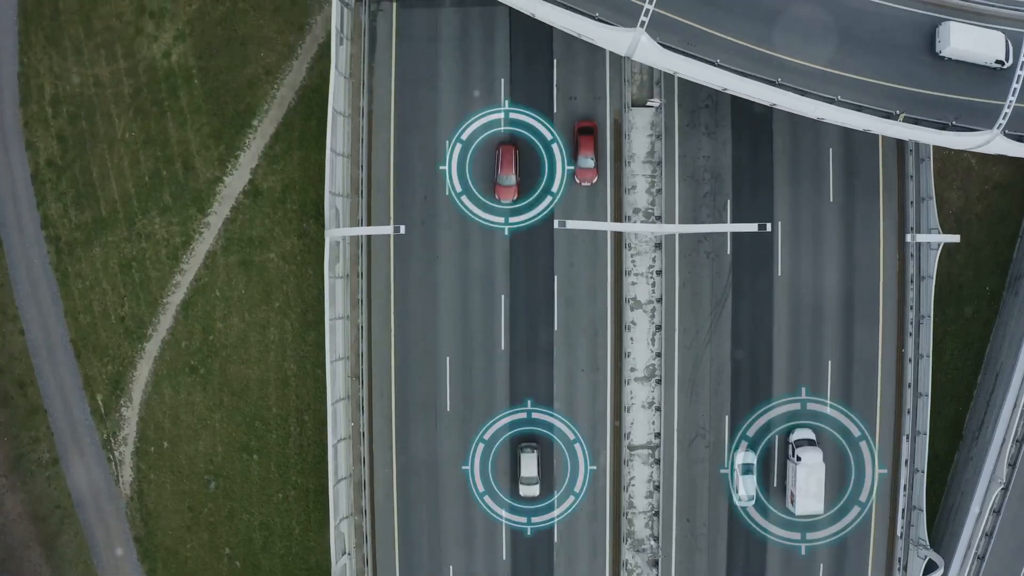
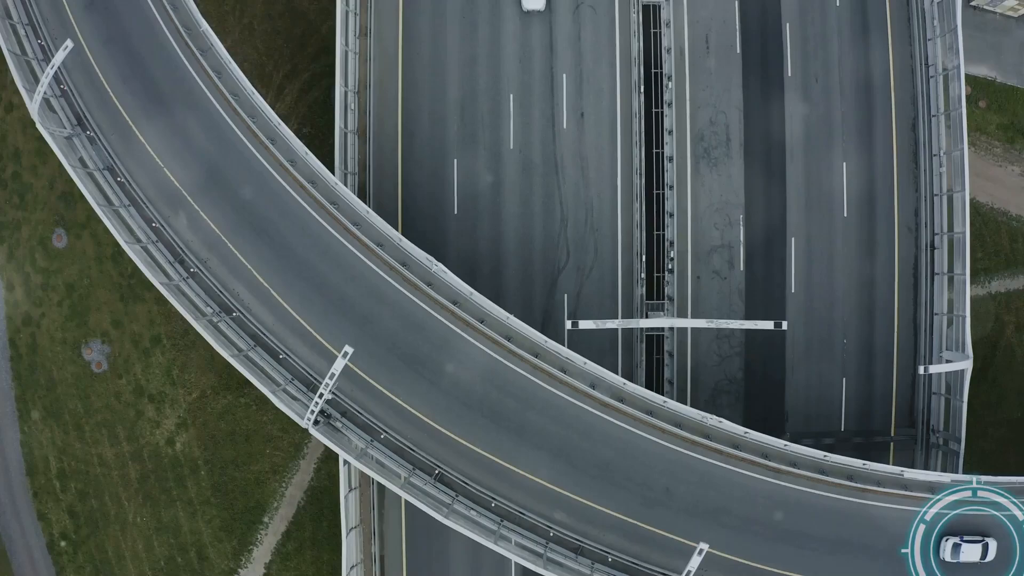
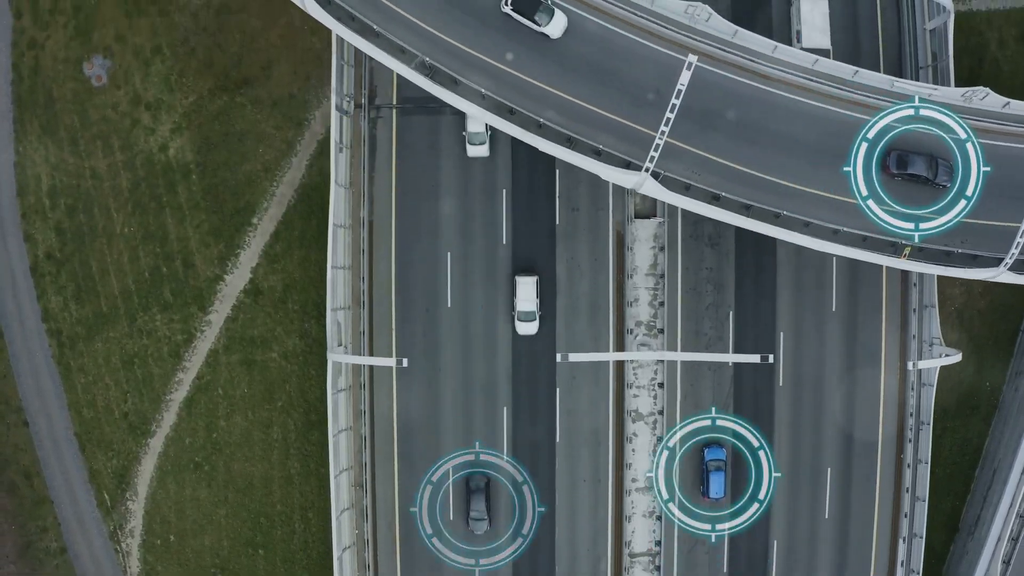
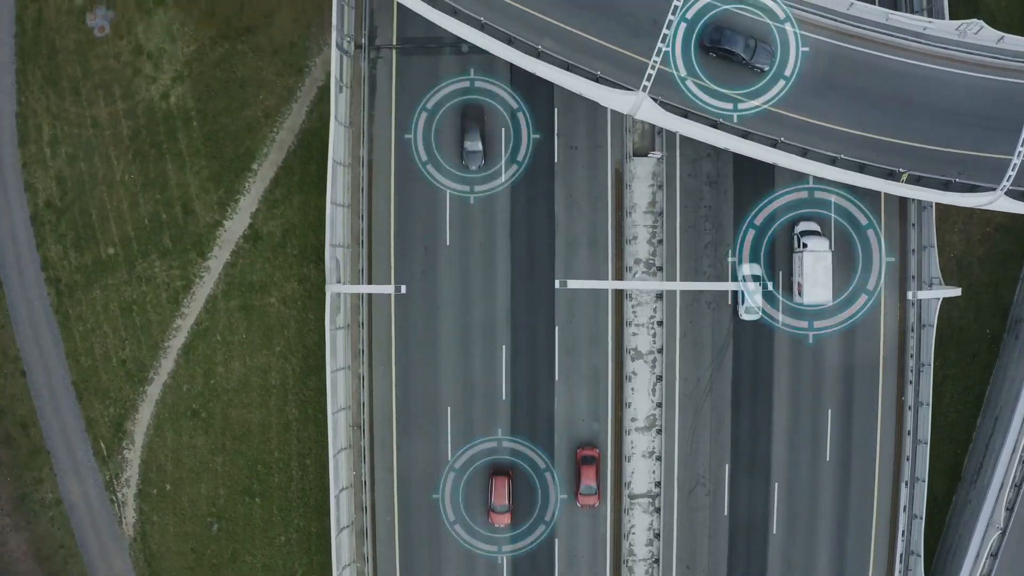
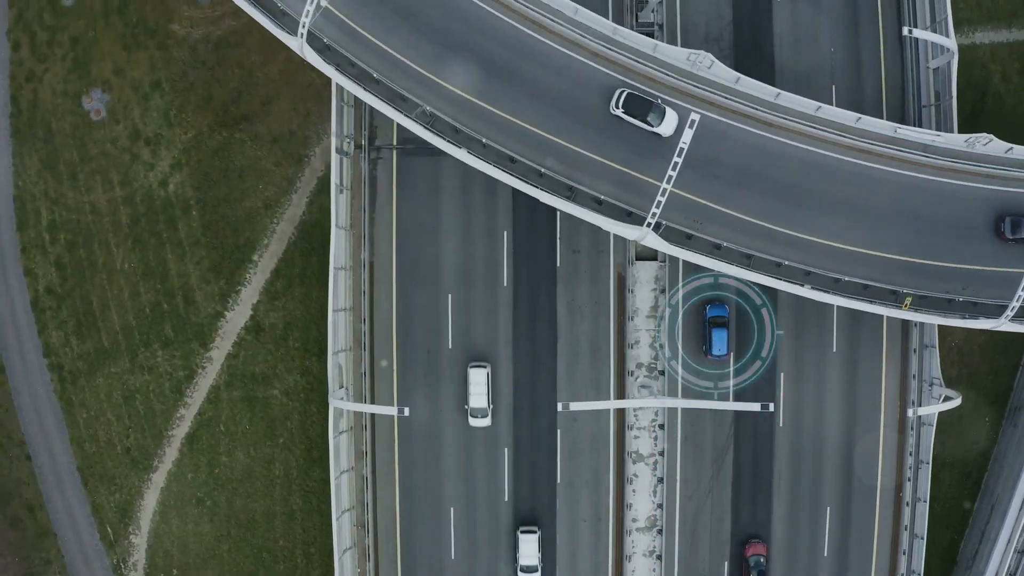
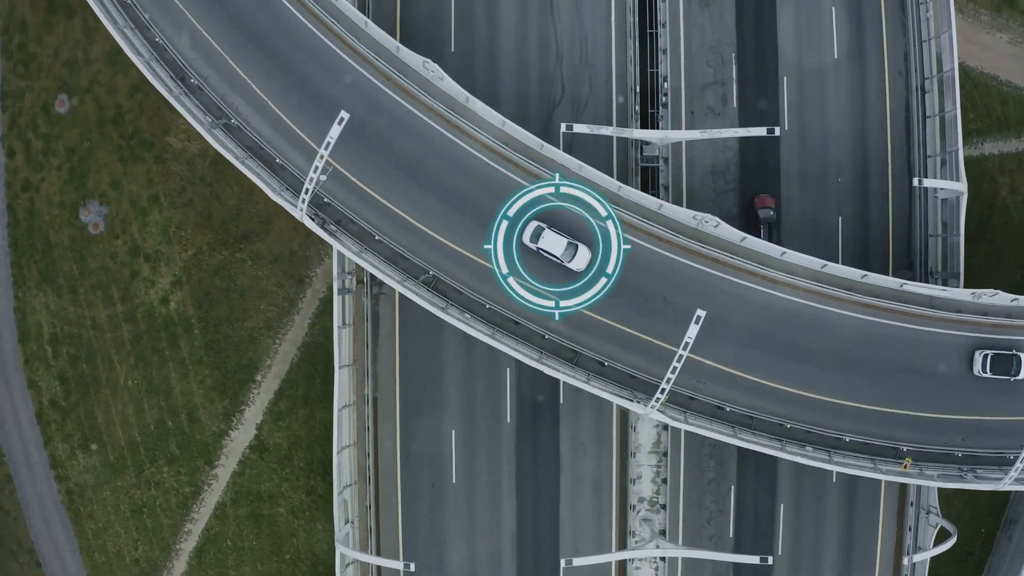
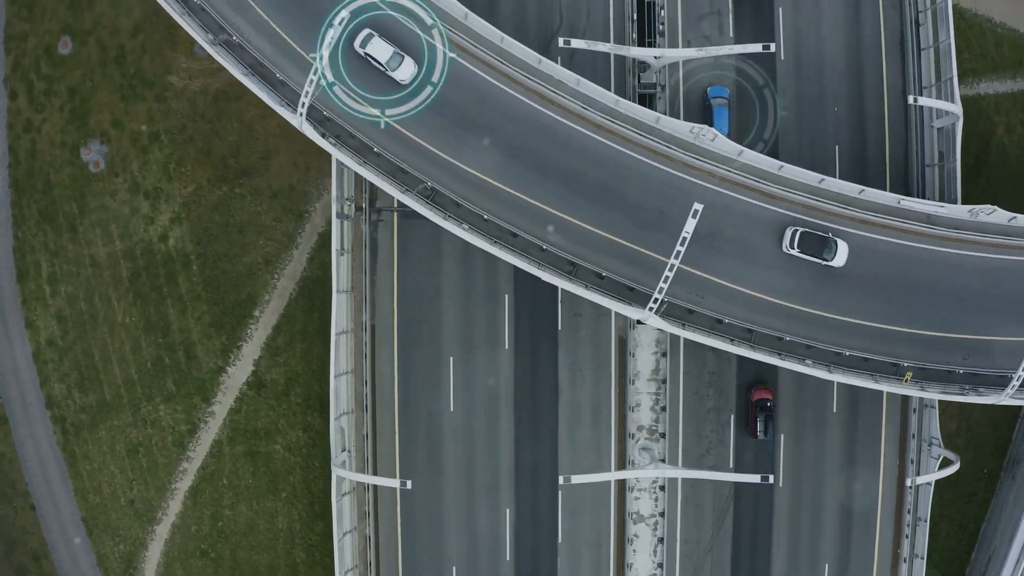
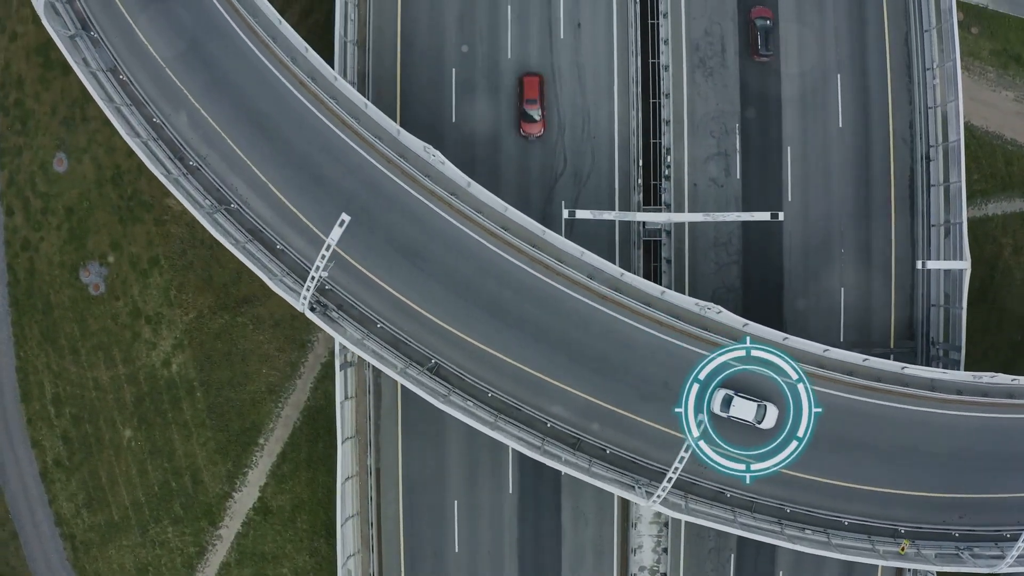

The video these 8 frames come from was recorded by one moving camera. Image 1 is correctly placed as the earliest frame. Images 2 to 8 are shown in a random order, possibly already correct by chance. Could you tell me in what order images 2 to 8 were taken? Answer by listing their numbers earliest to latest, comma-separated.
4, 3, 5, 7, 6, 8, 2
